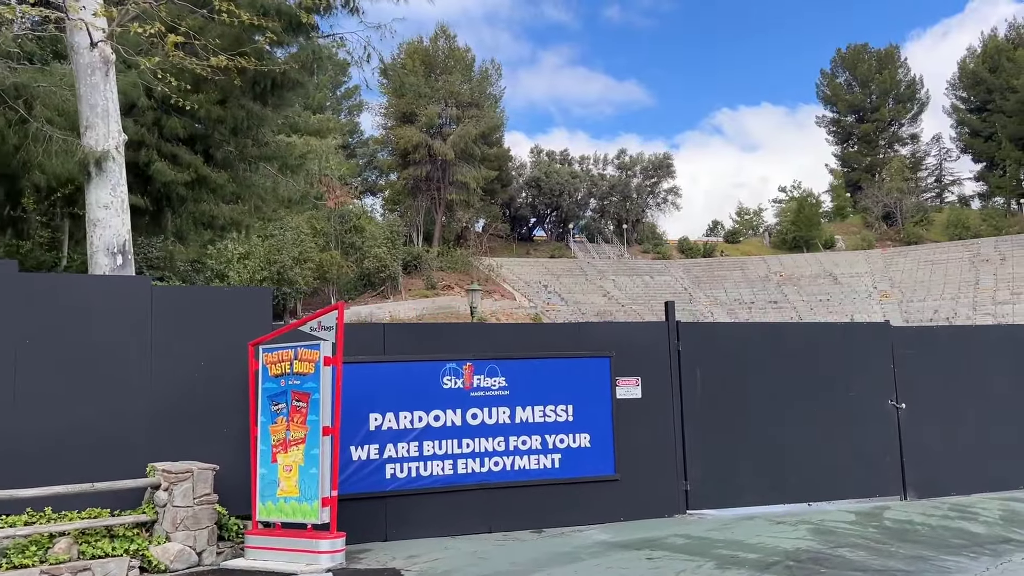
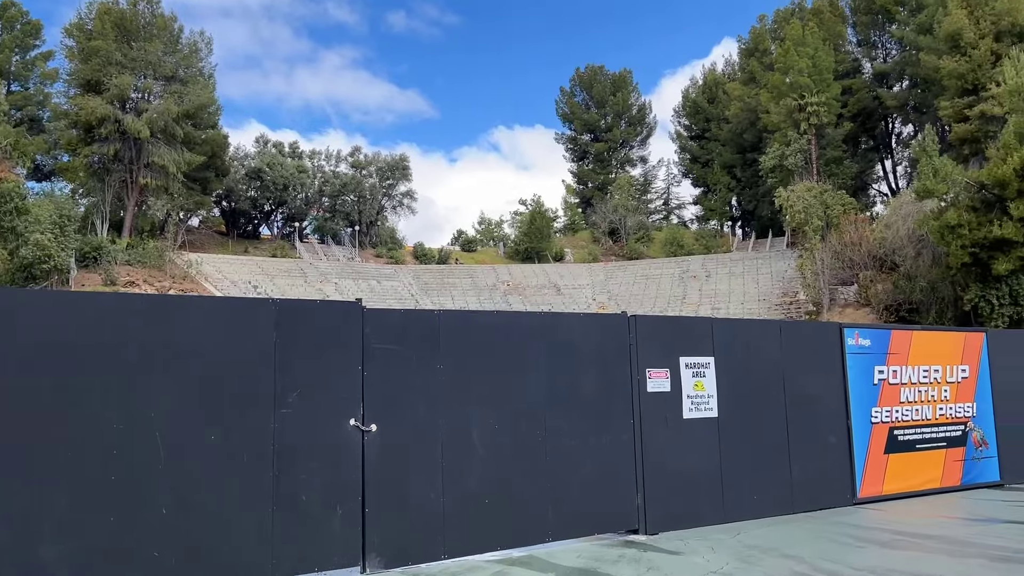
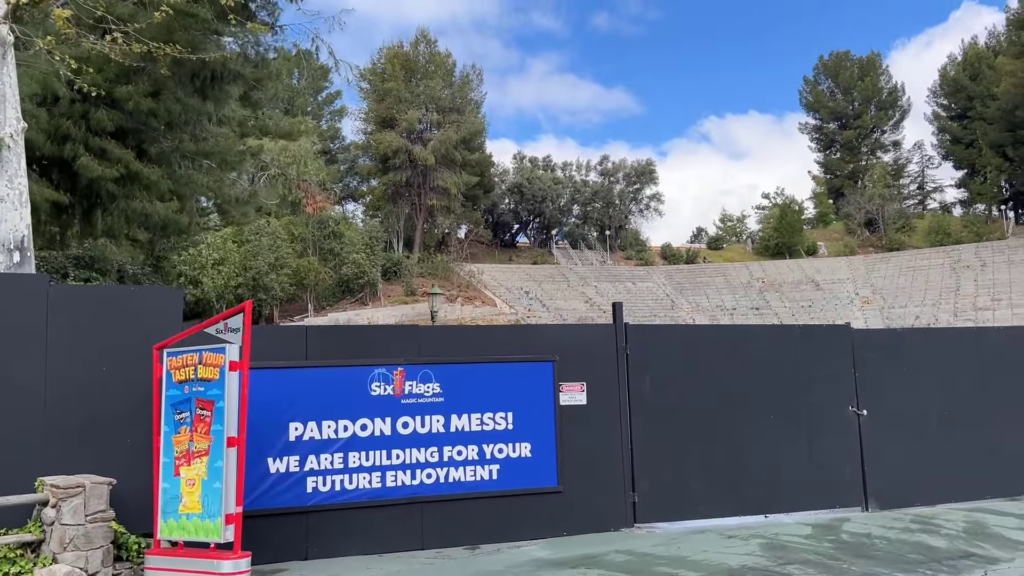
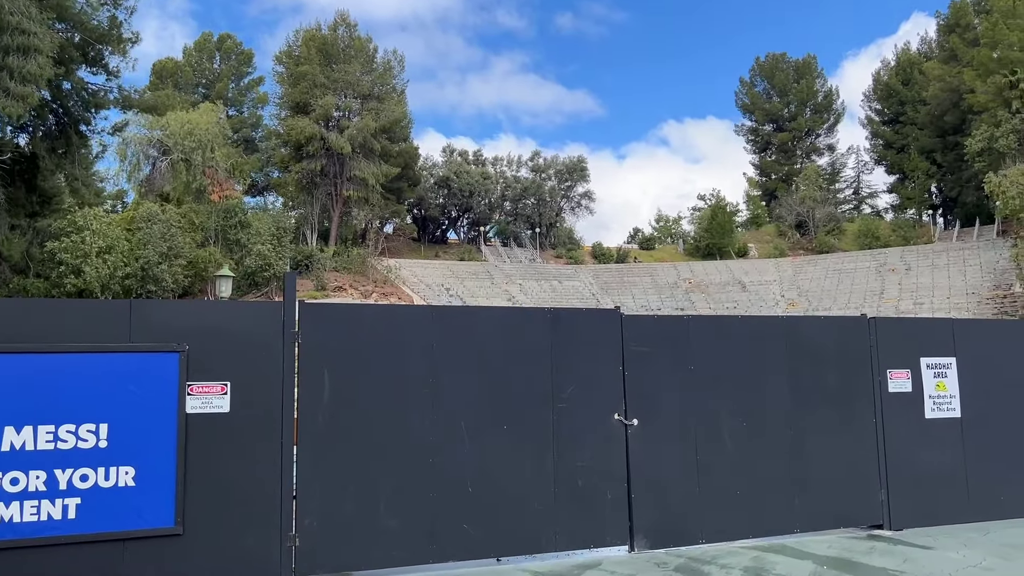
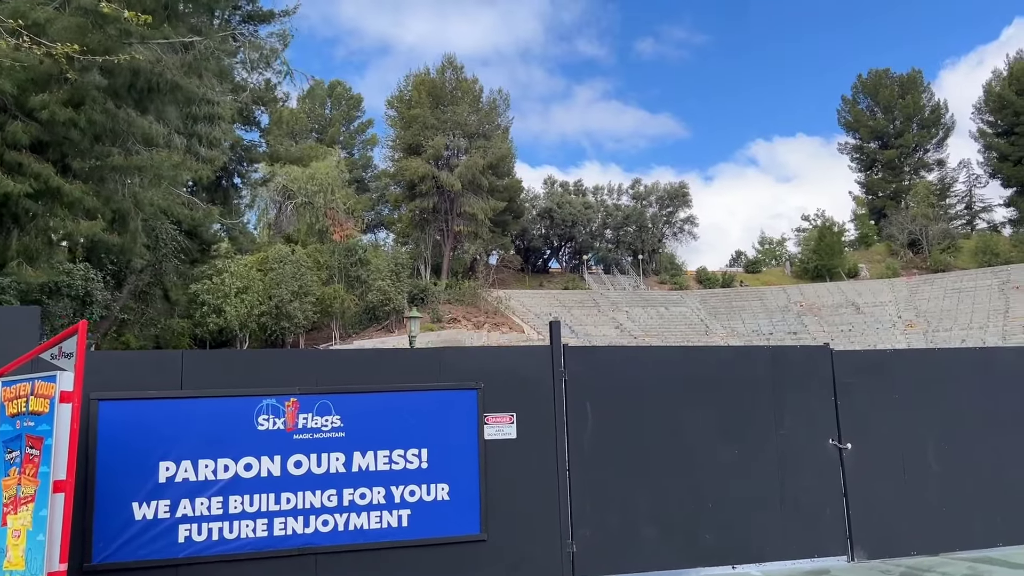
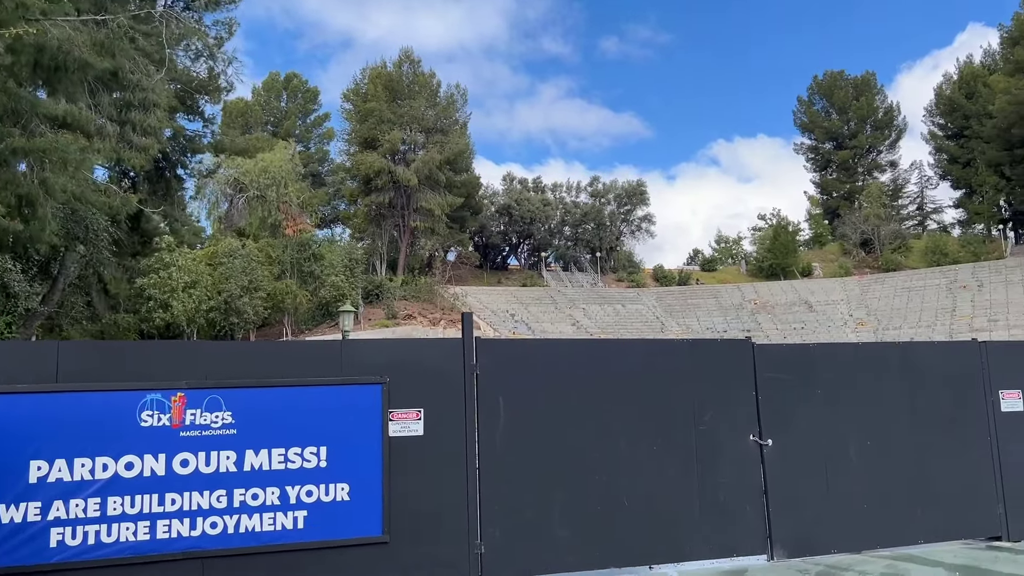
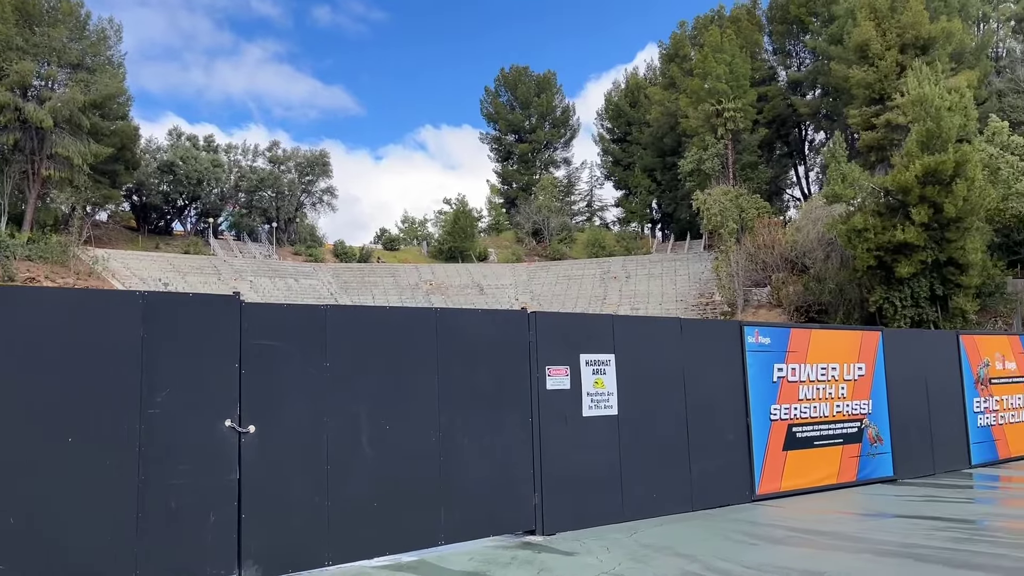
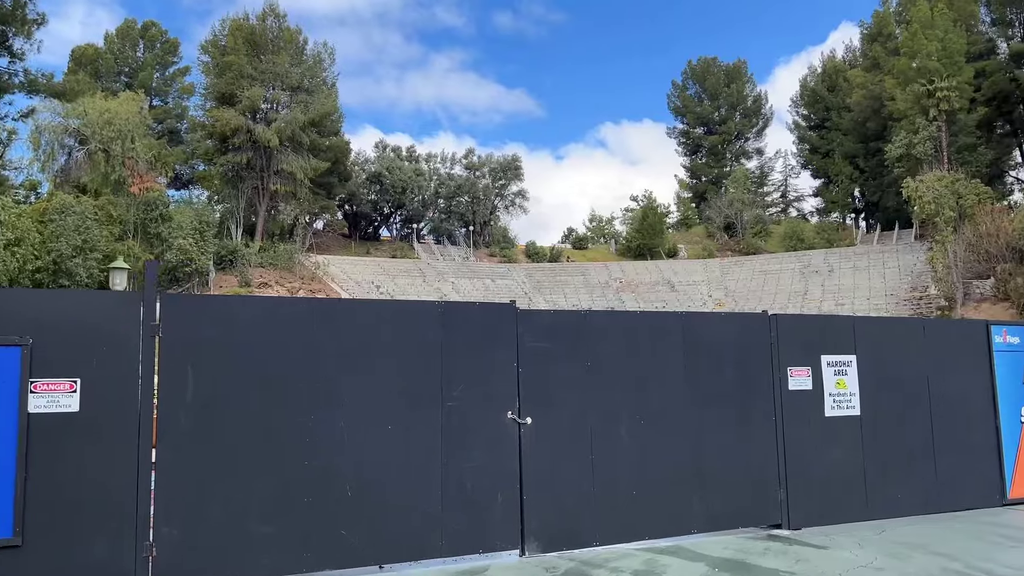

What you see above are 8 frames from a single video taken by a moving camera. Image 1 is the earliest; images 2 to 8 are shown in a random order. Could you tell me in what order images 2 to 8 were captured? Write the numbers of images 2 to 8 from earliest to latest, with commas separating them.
3, 5, 6, 4, 8, 2, 7
